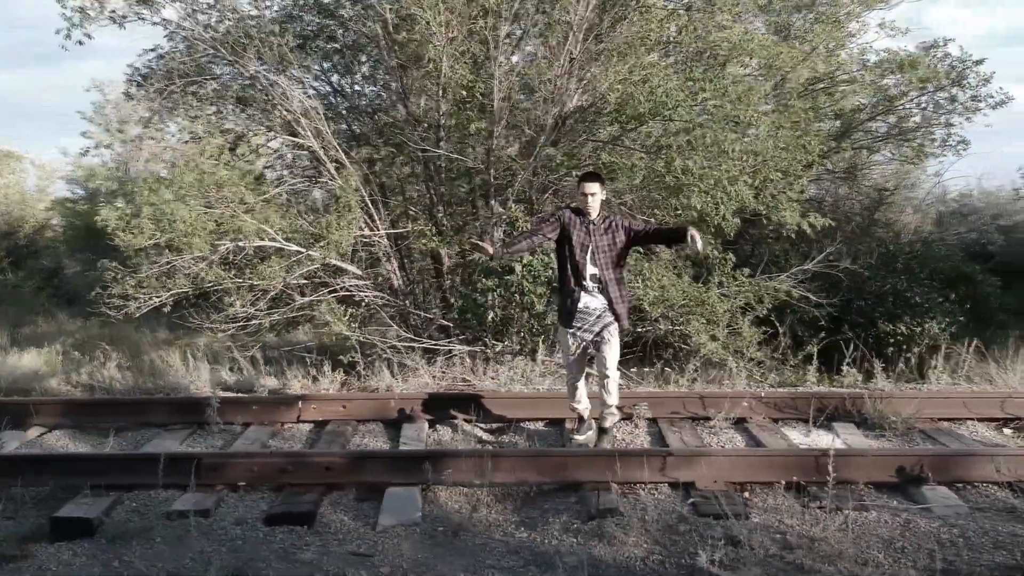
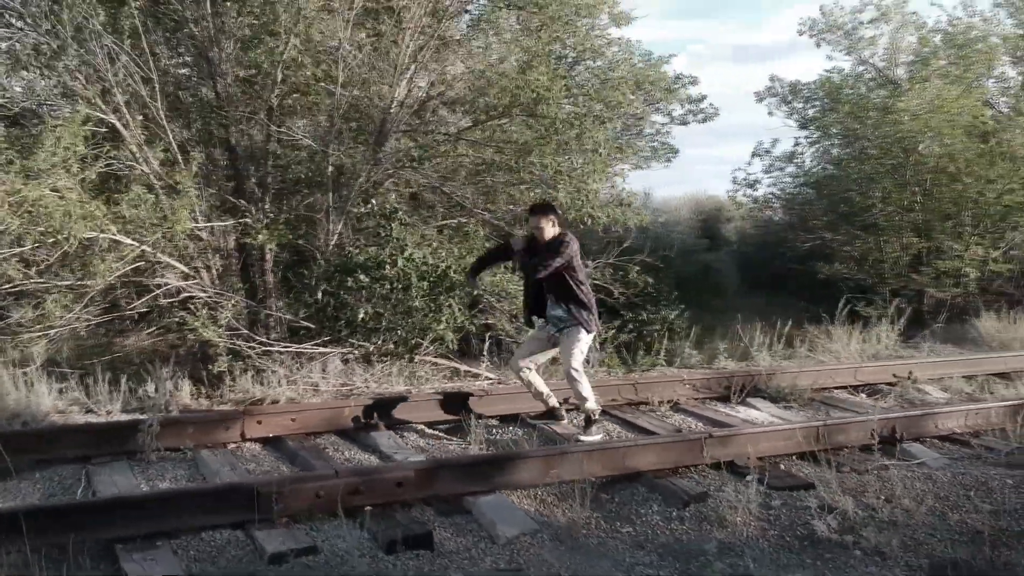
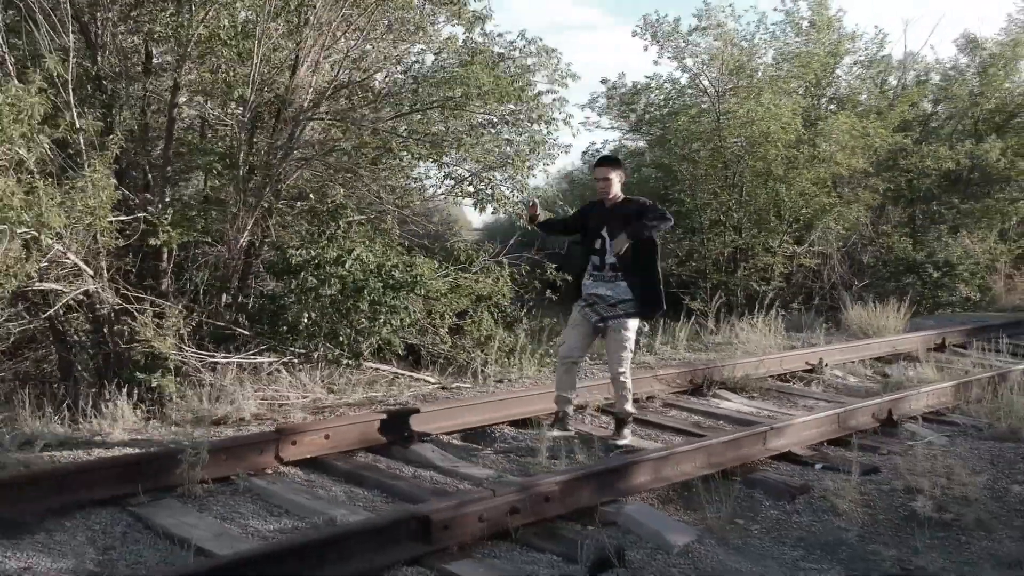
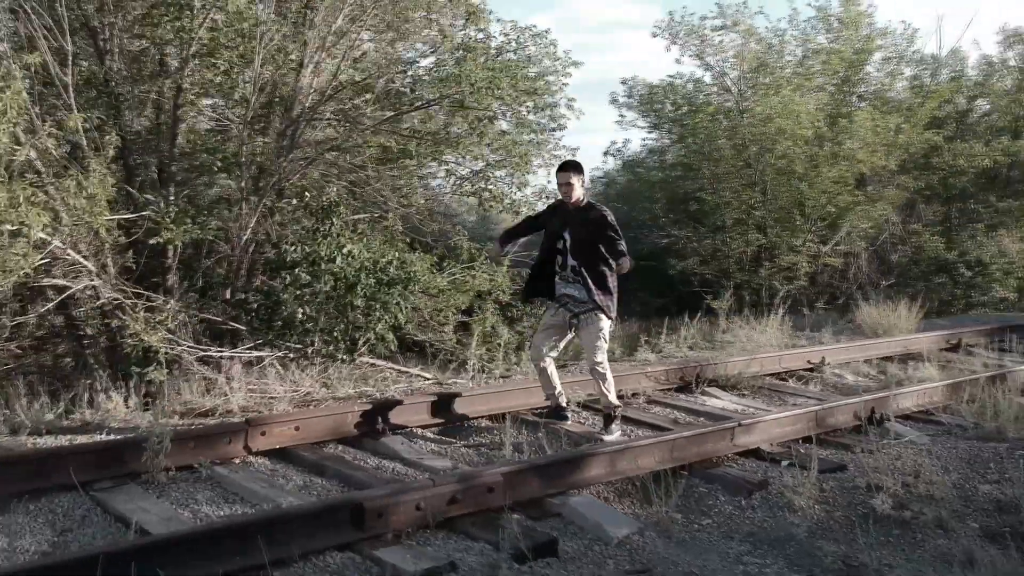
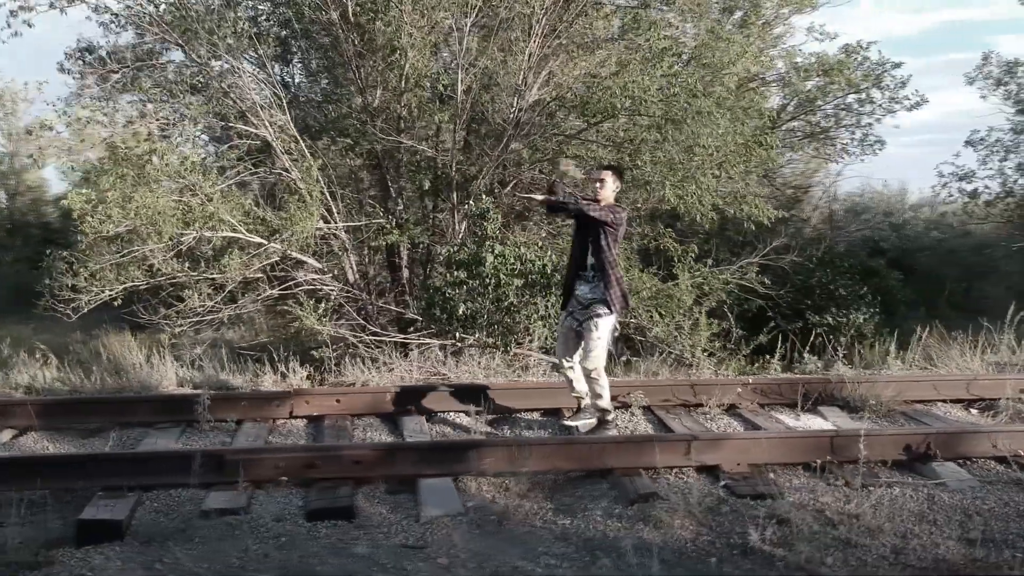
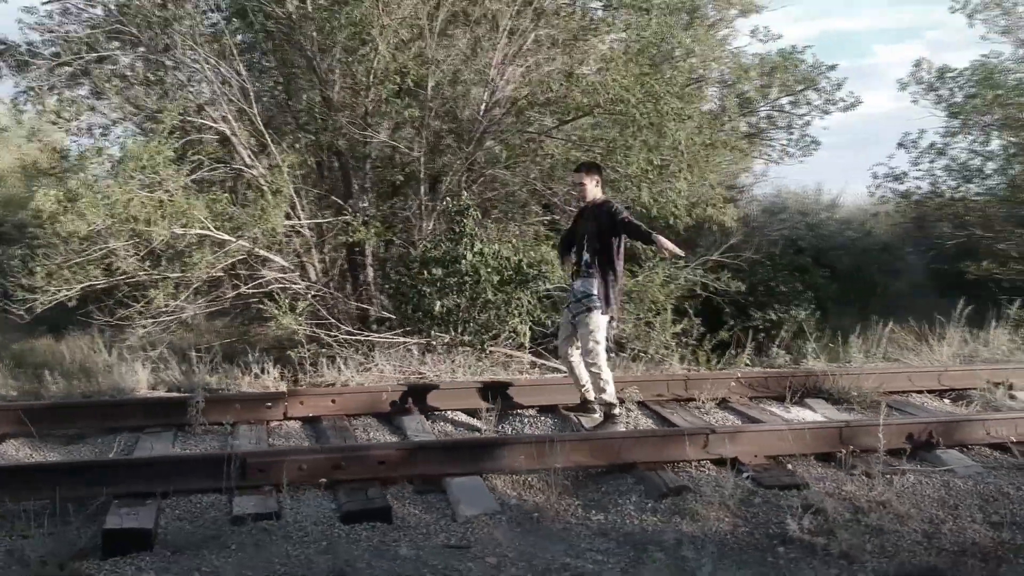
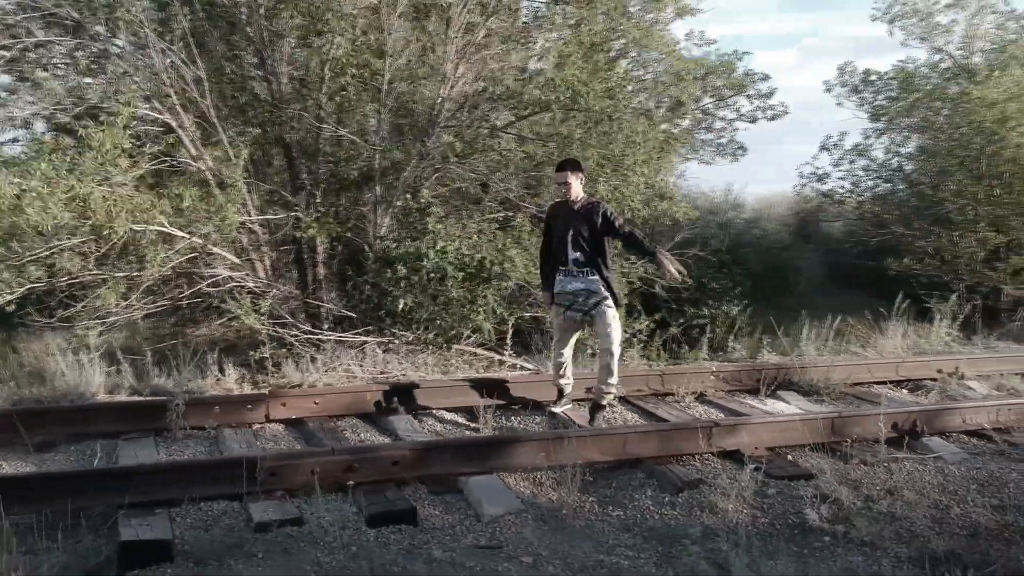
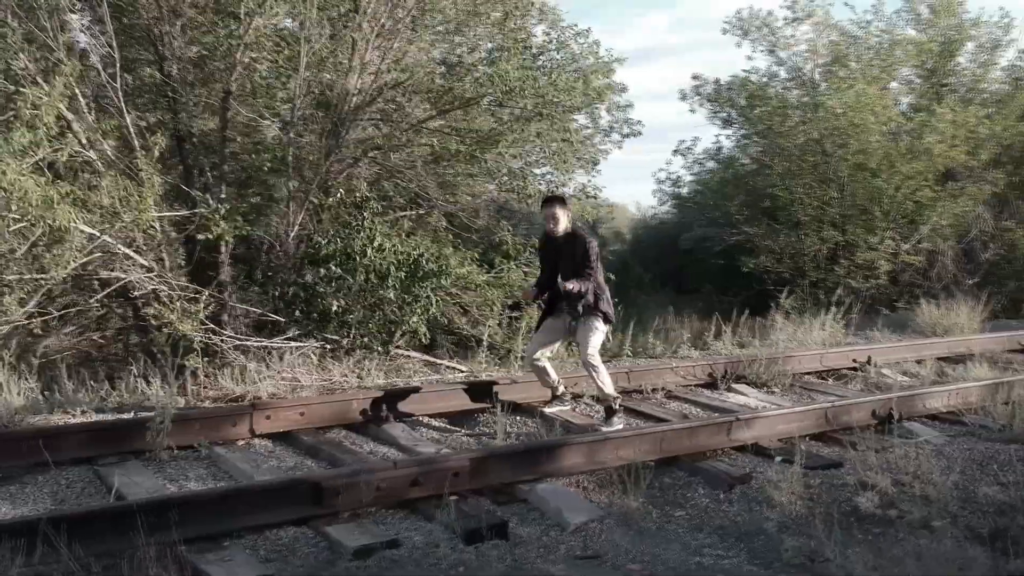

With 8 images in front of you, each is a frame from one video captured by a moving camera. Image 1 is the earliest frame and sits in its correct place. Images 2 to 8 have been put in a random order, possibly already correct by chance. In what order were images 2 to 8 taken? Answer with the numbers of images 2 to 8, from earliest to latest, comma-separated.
5, 6, 7, 2, 8, 4, 3
